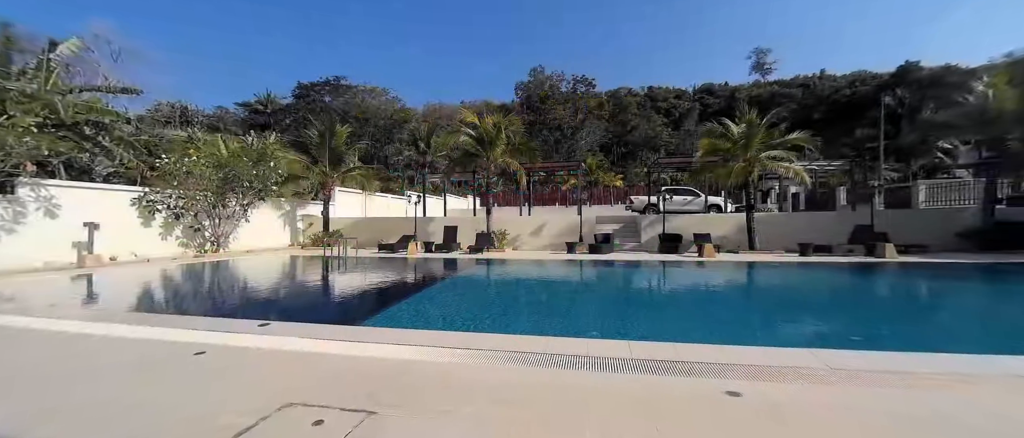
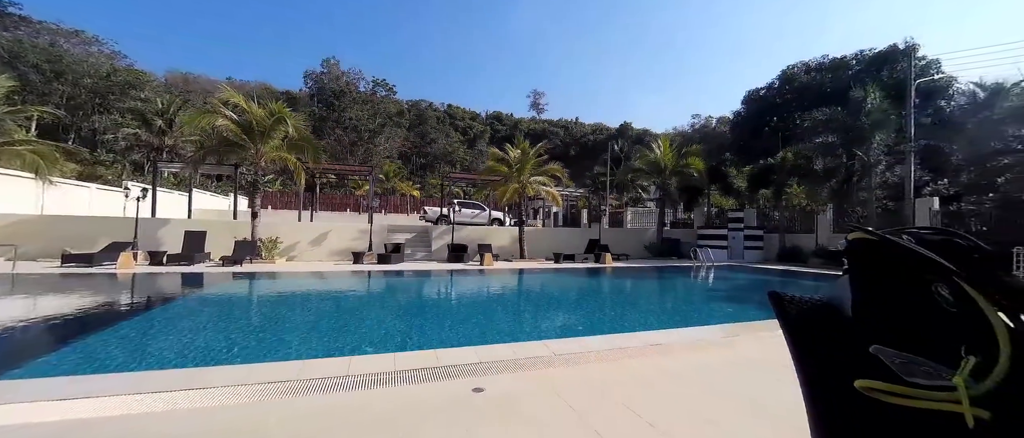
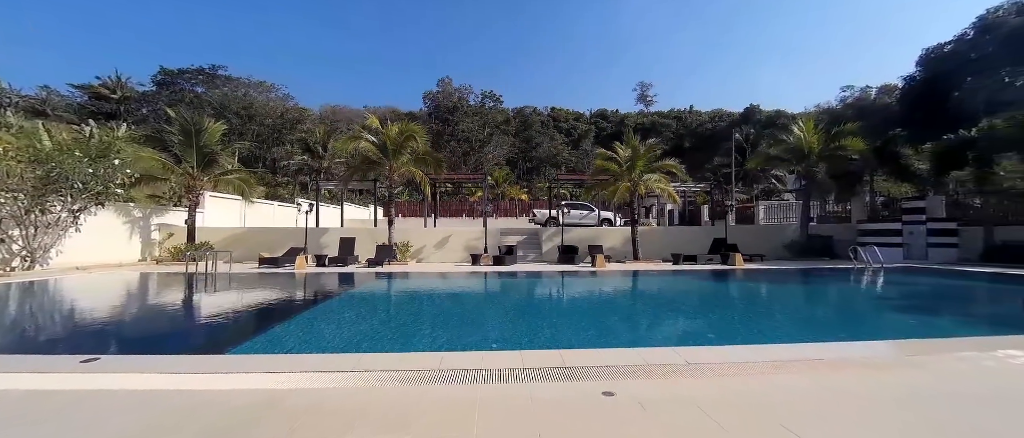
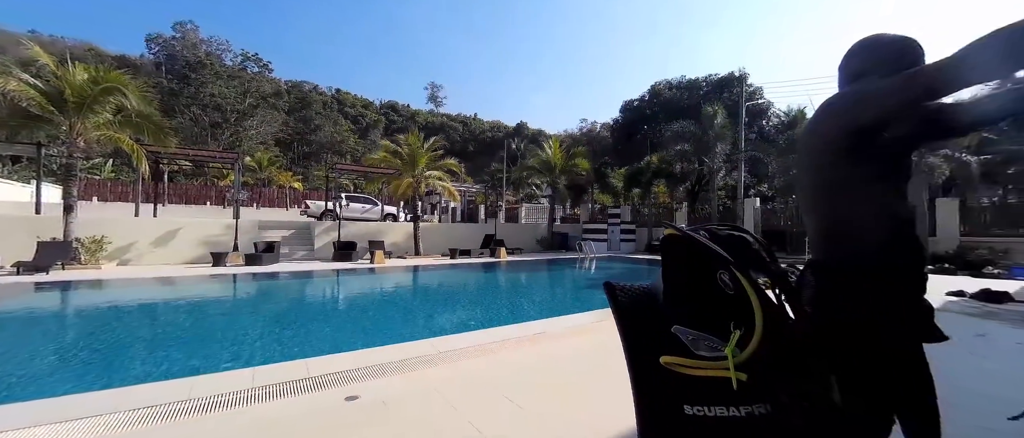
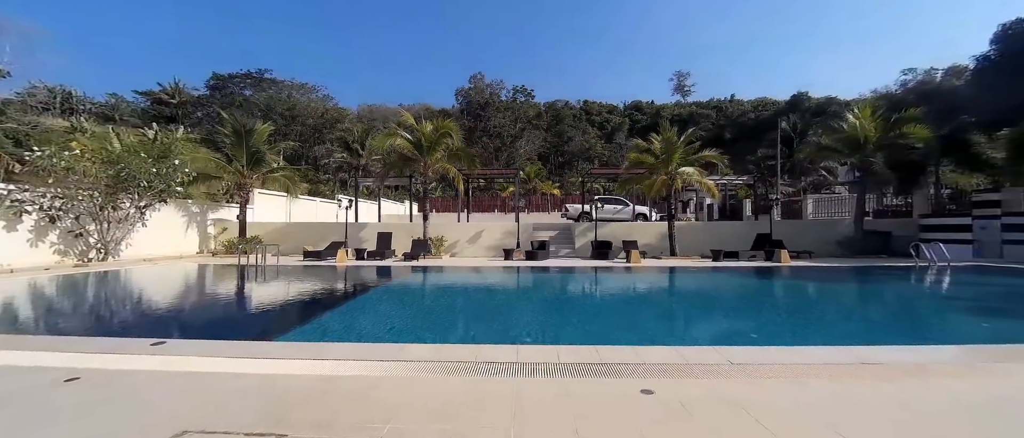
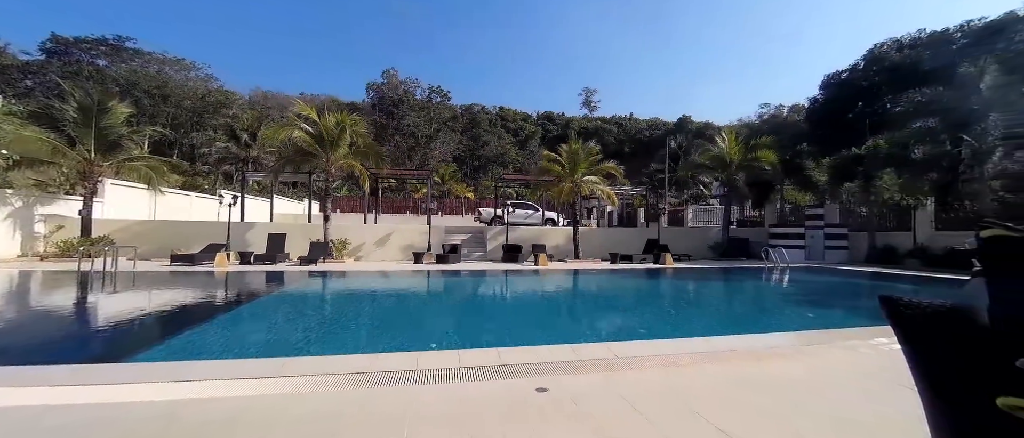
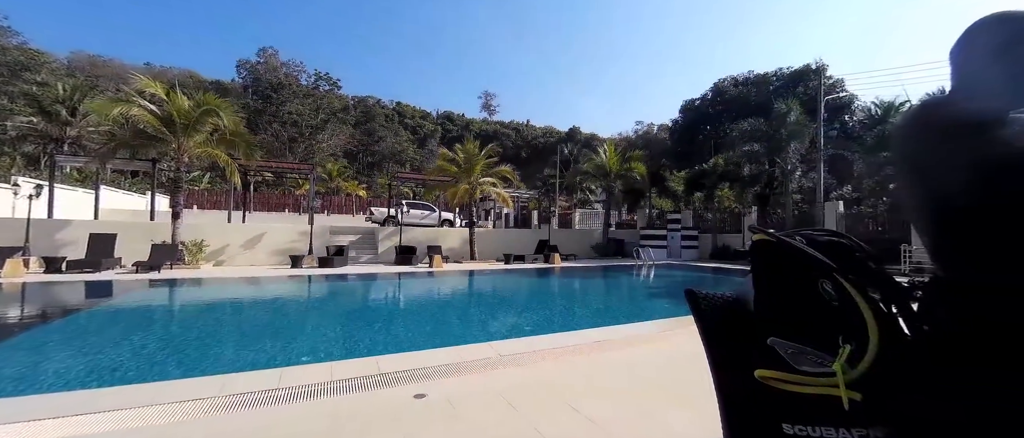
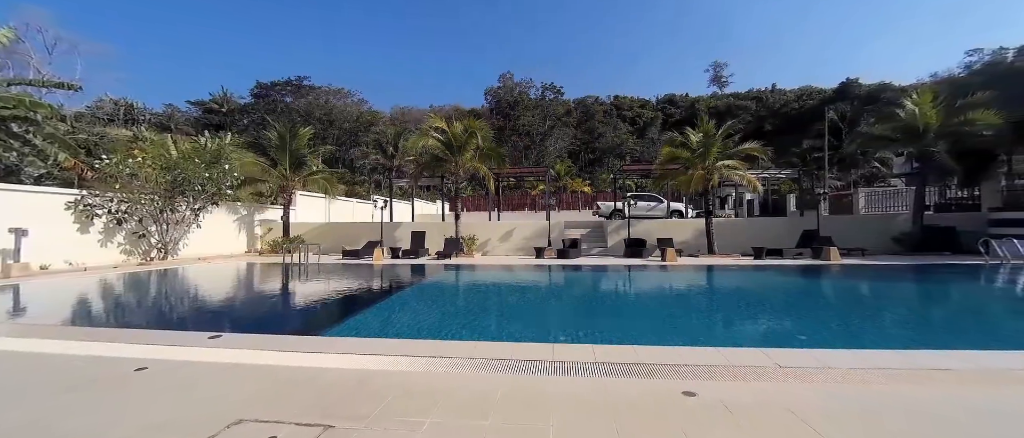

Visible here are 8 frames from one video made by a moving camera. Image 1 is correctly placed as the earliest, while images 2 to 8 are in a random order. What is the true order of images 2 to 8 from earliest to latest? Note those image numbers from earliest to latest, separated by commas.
8, 5, 3, 6, 2, 7, 4
